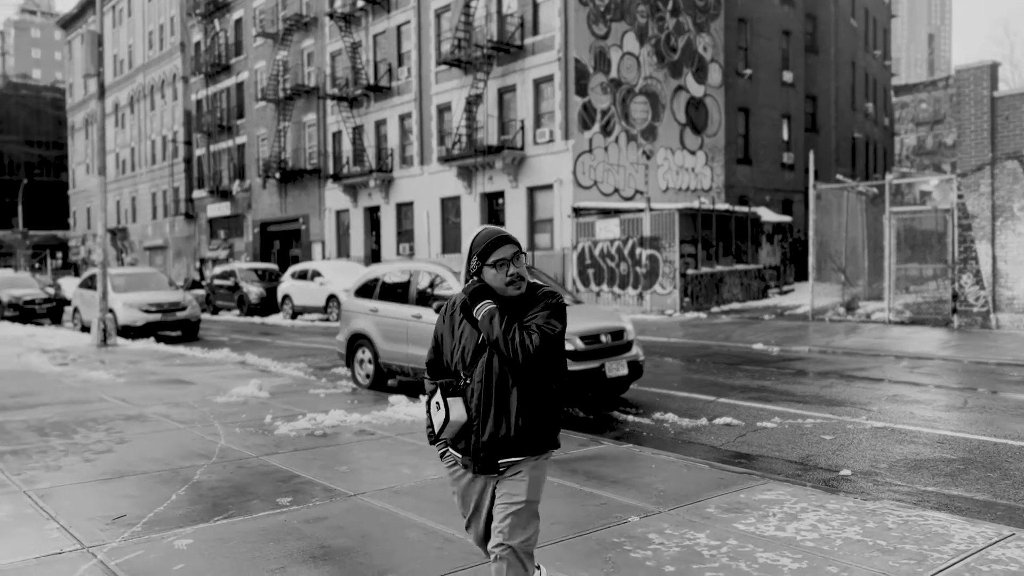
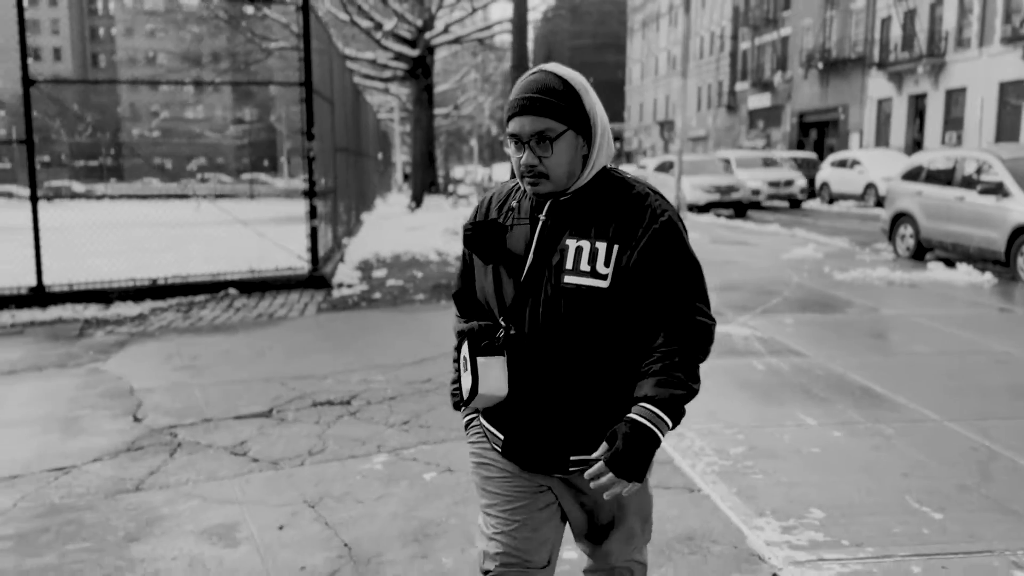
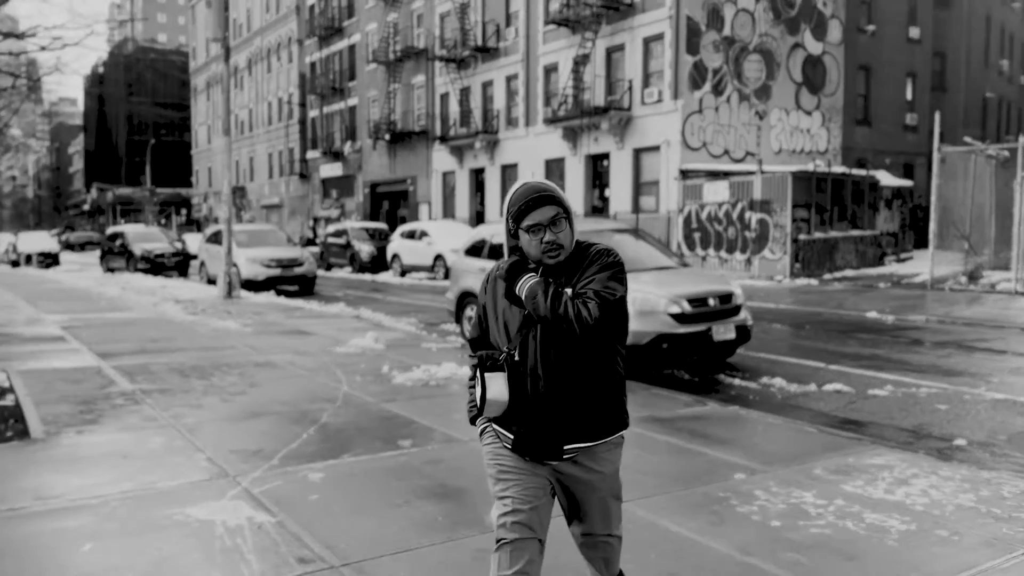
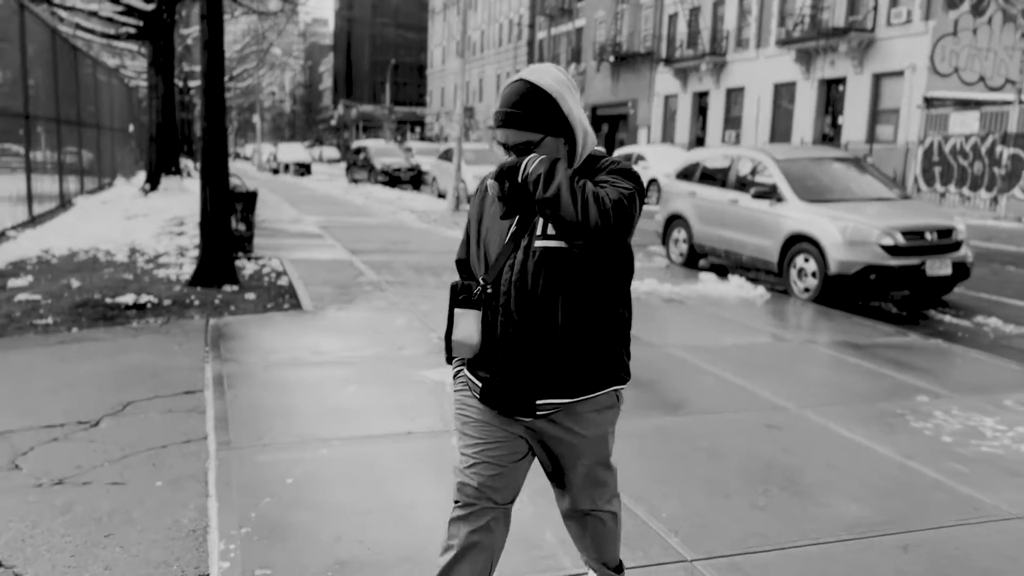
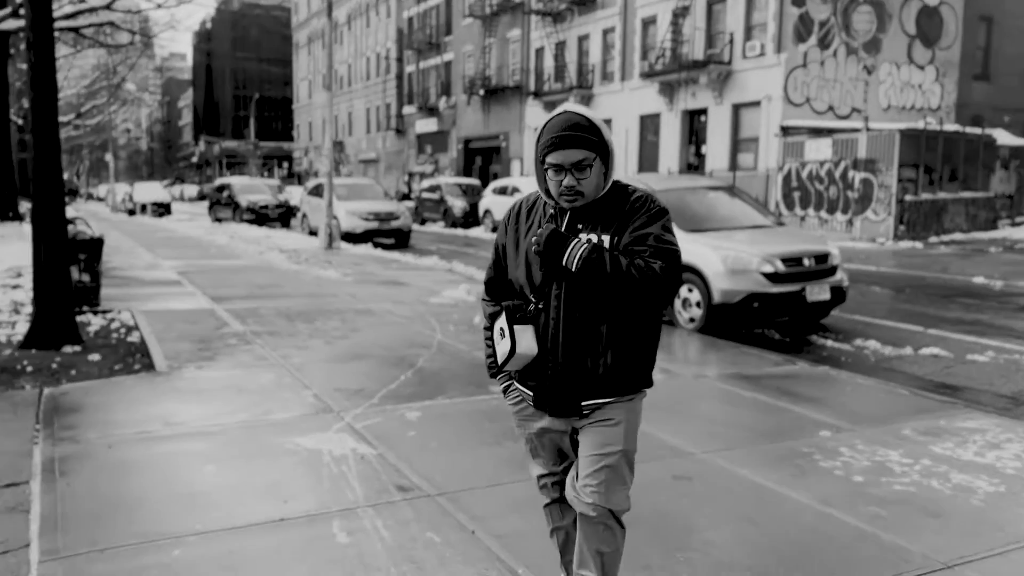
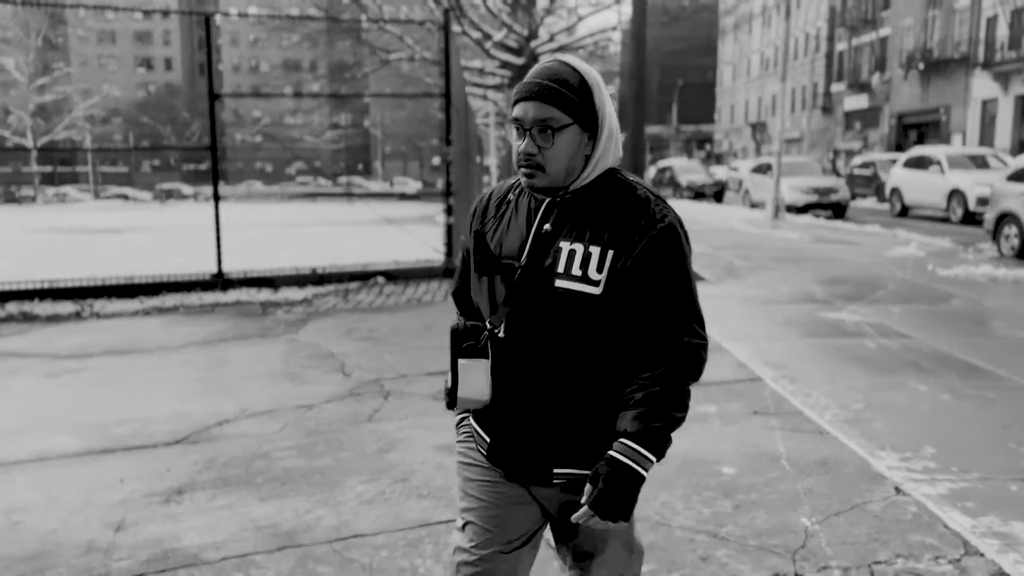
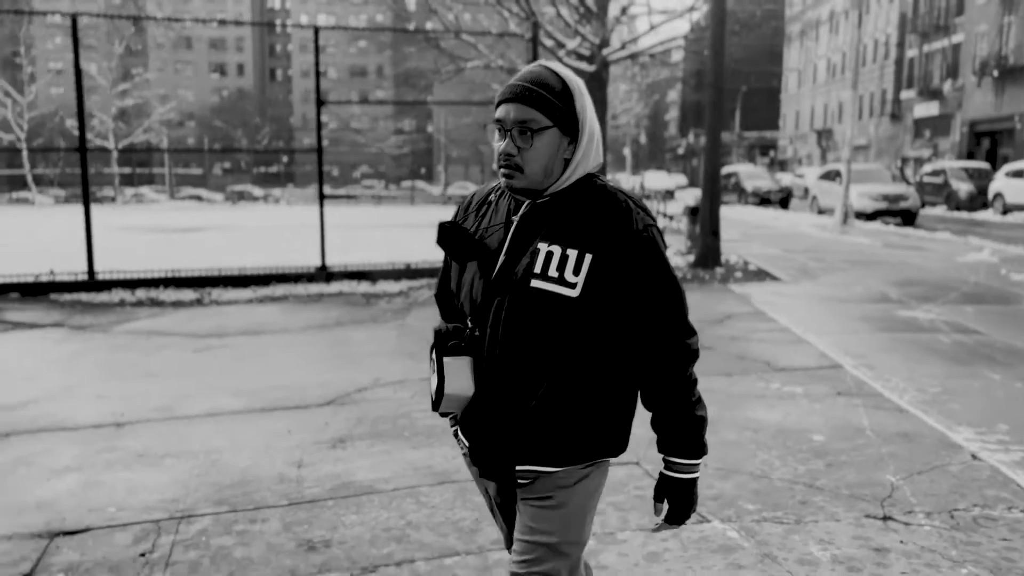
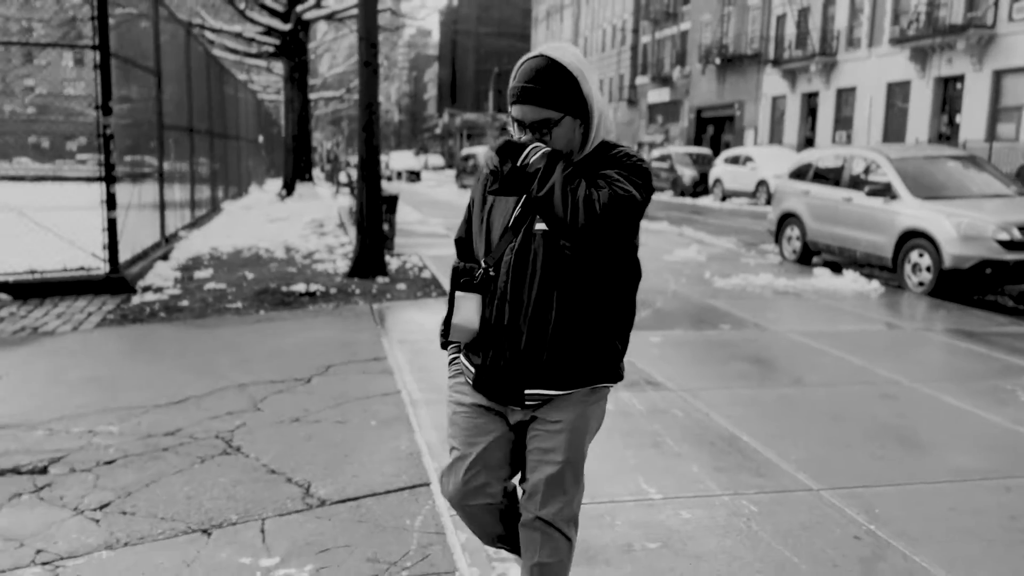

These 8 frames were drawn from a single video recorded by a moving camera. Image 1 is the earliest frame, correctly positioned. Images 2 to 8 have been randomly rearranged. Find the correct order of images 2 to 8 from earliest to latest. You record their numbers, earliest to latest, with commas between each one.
3, 5, 4, 8, 2, 6, 7
